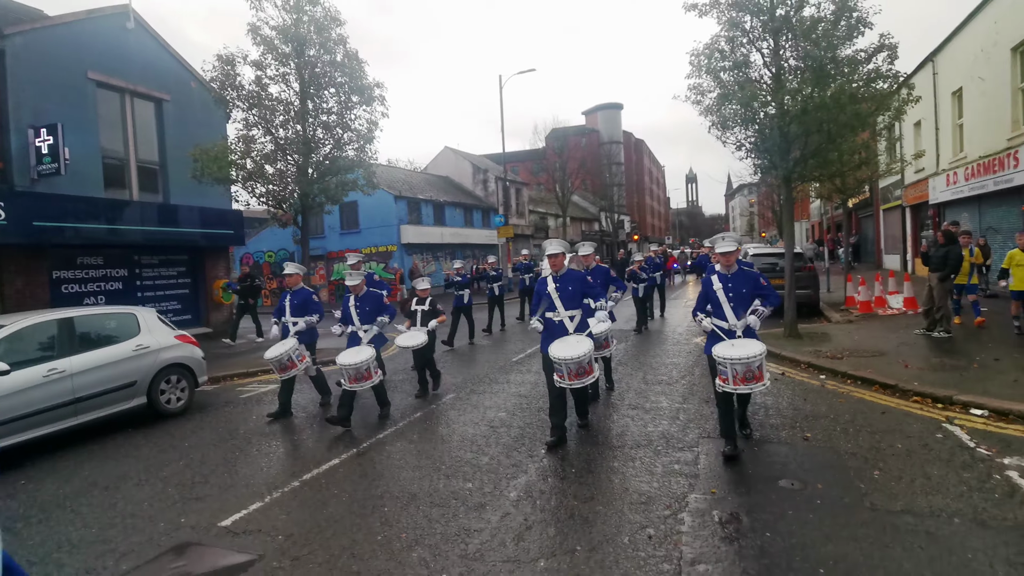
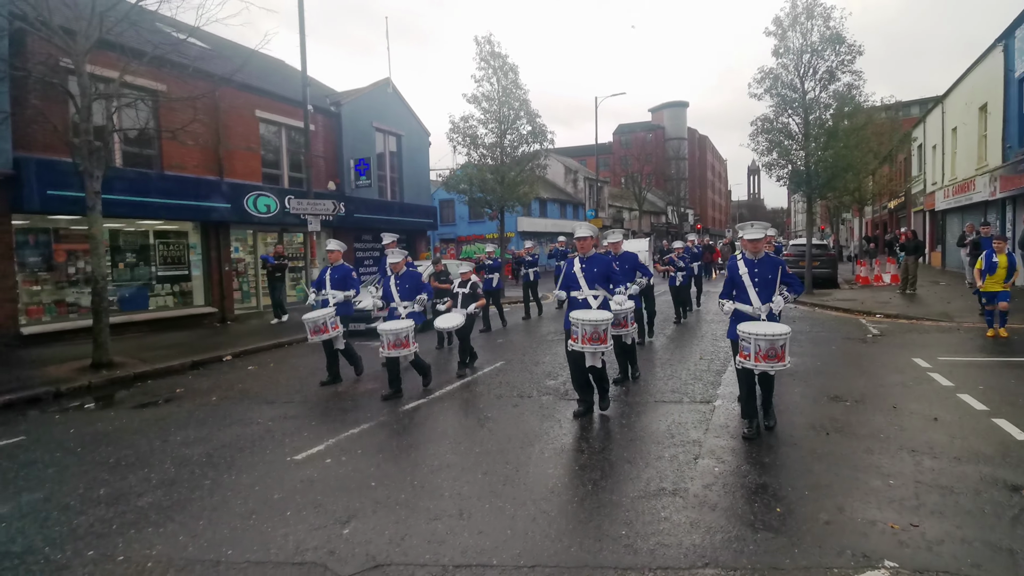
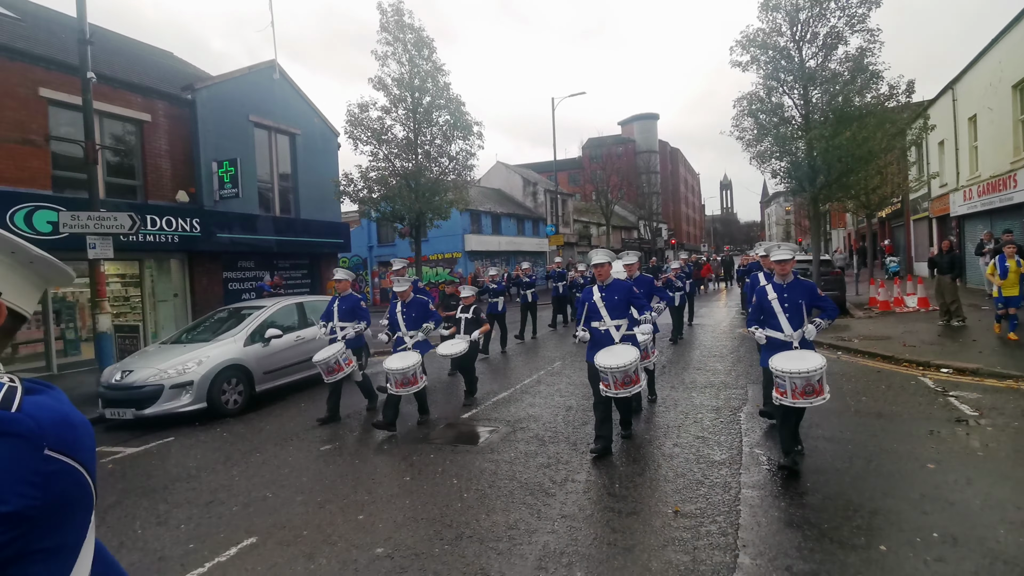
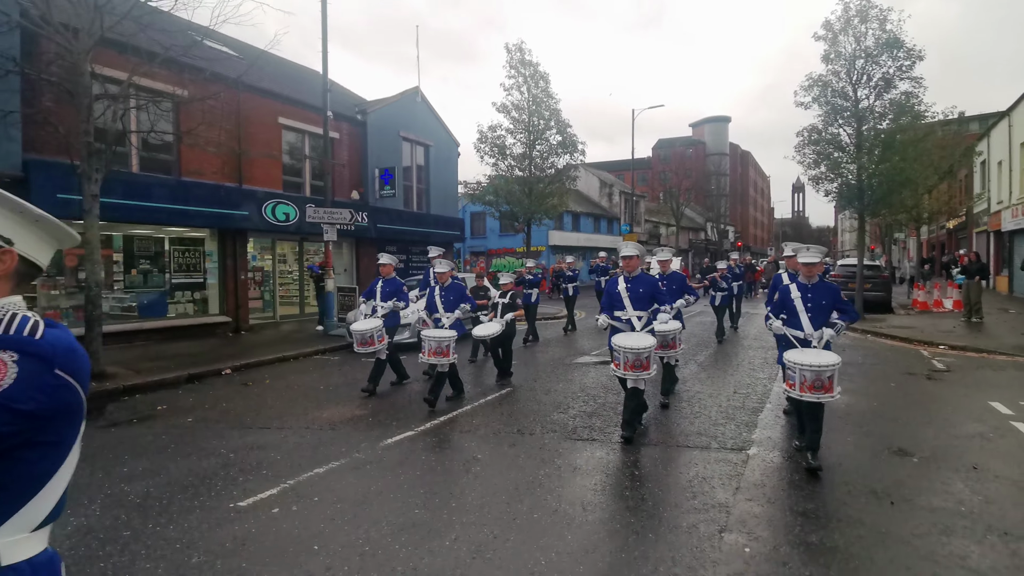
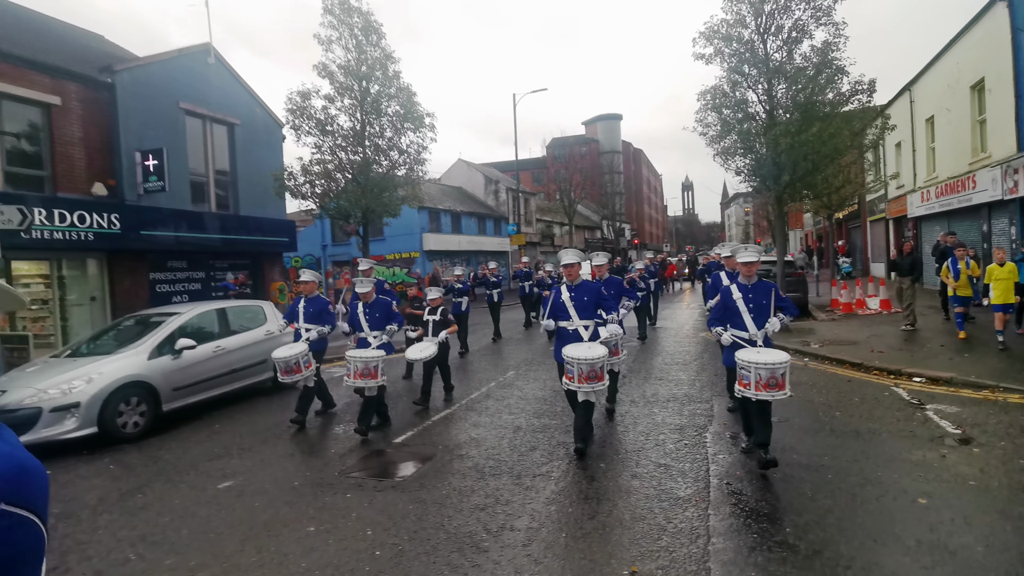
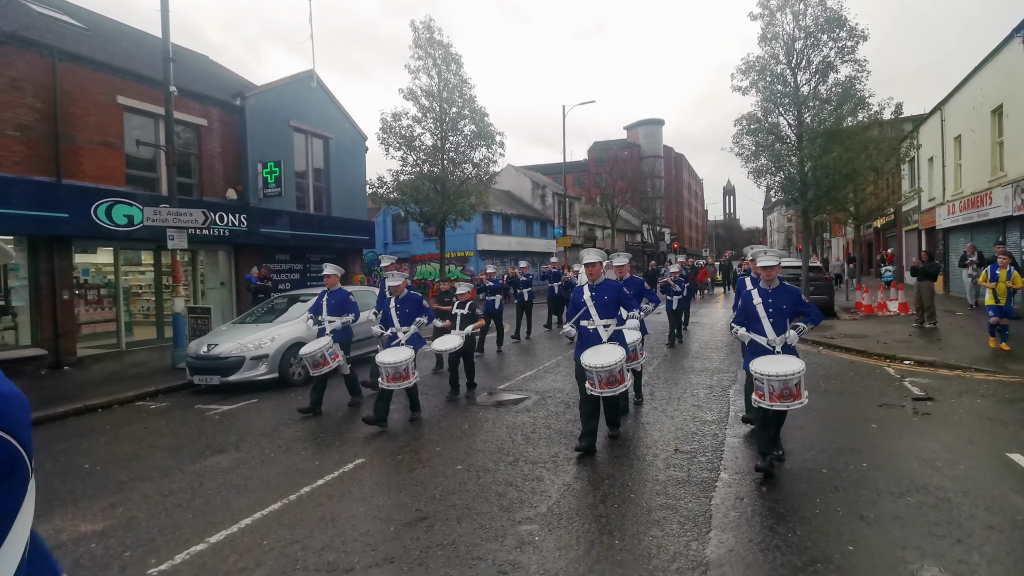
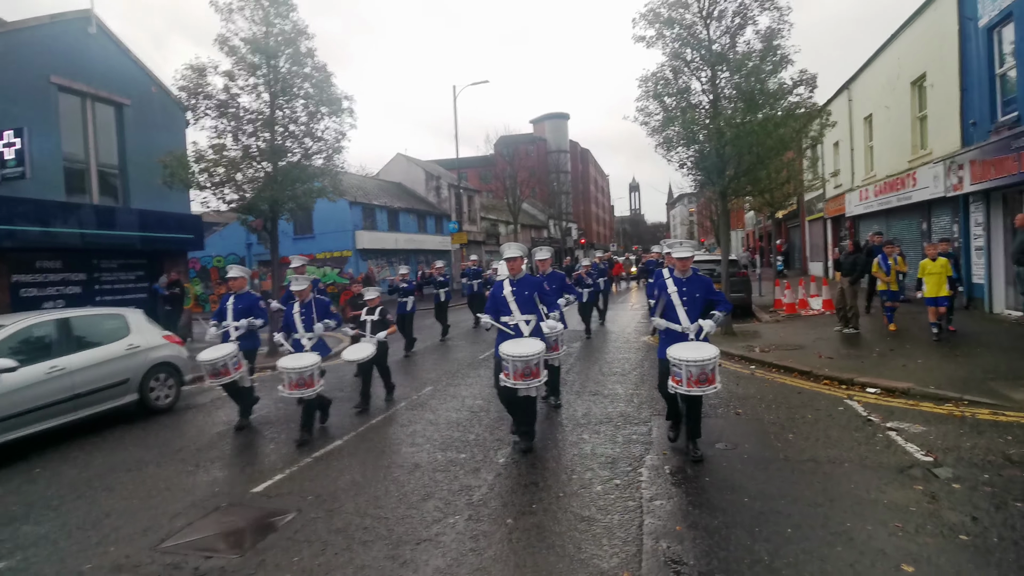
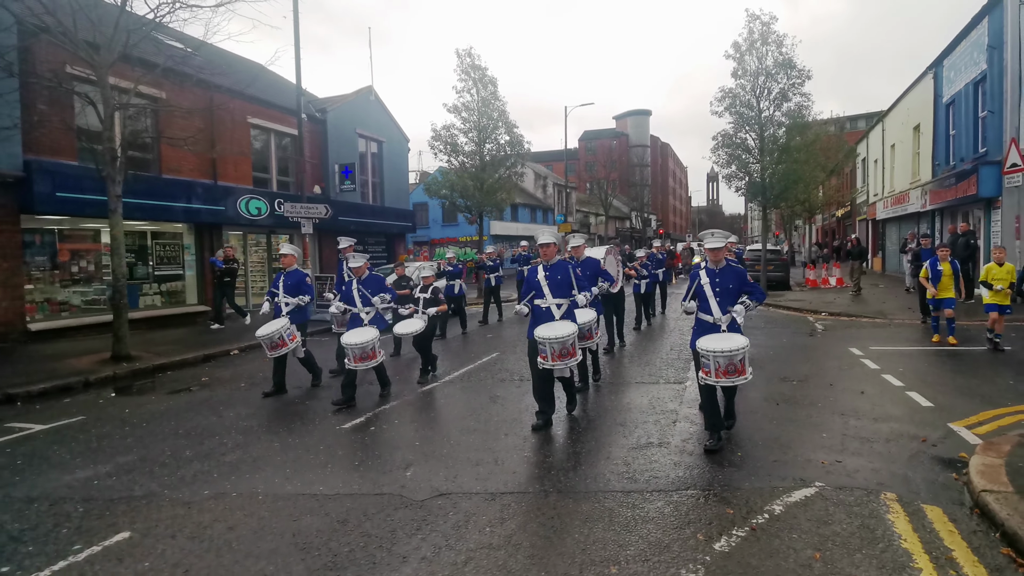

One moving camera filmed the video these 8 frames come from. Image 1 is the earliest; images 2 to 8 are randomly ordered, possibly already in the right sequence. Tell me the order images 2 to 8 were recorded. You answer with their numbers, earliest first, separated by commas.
7, 5, 3, 6, 4, 2, 8
